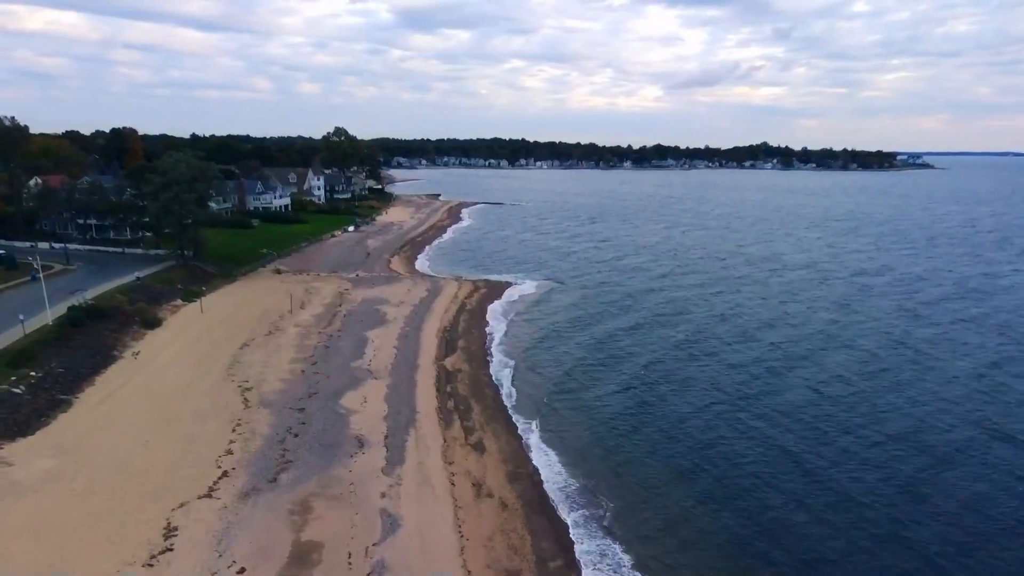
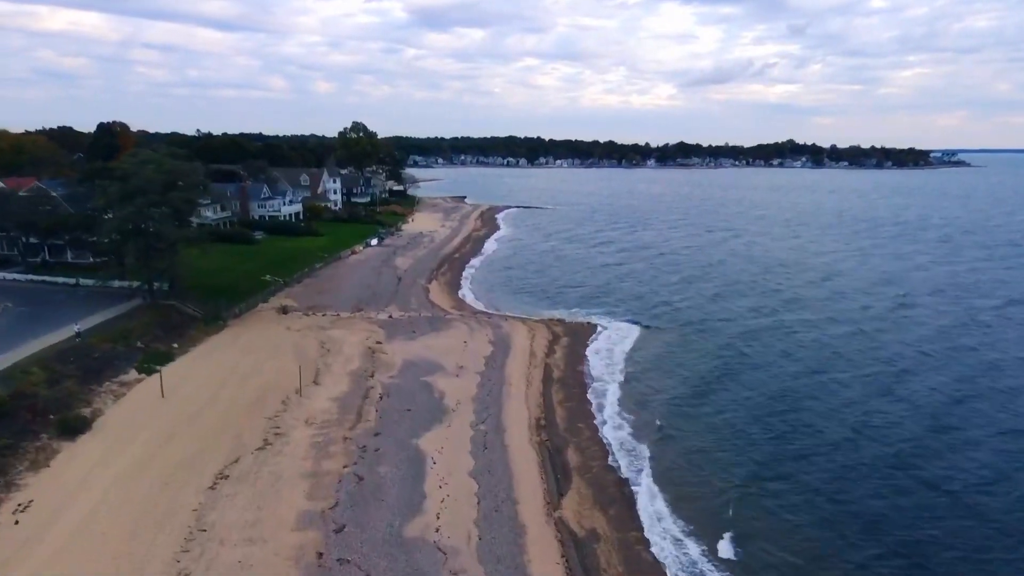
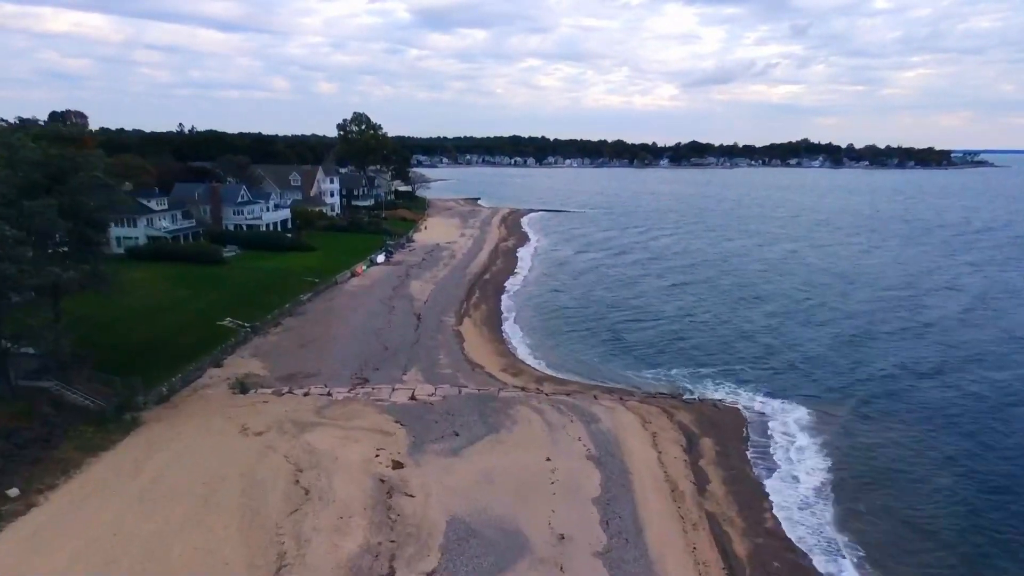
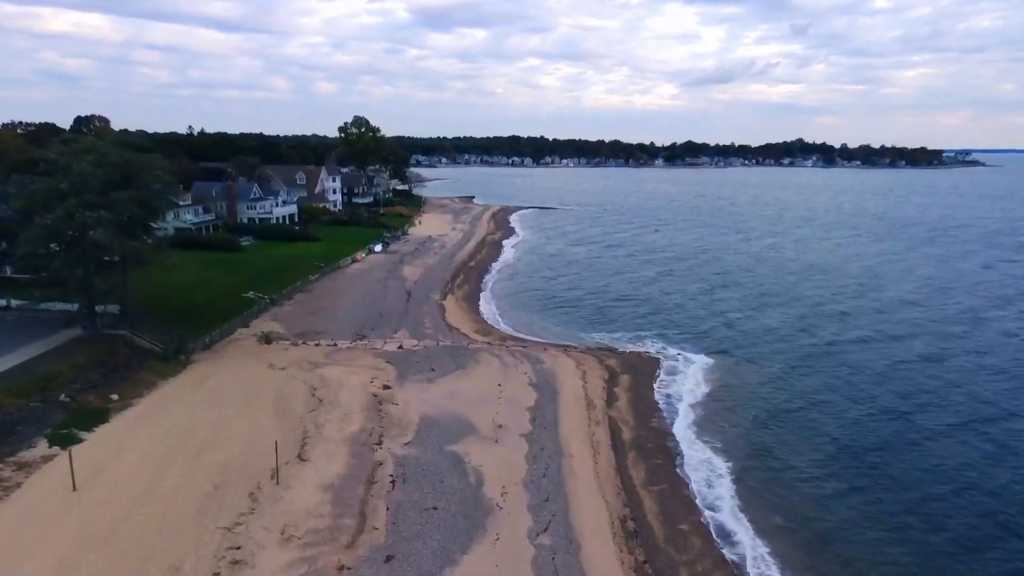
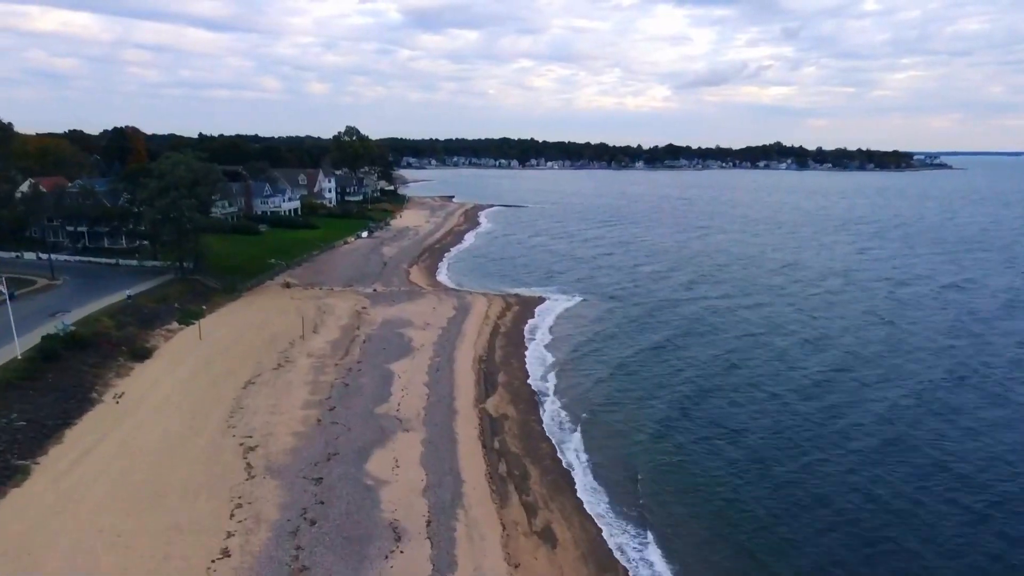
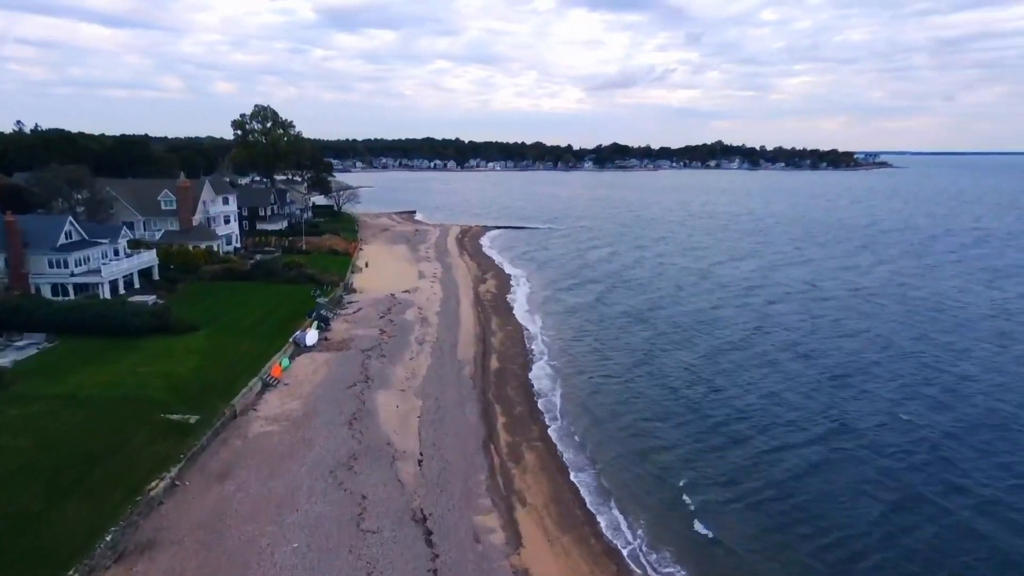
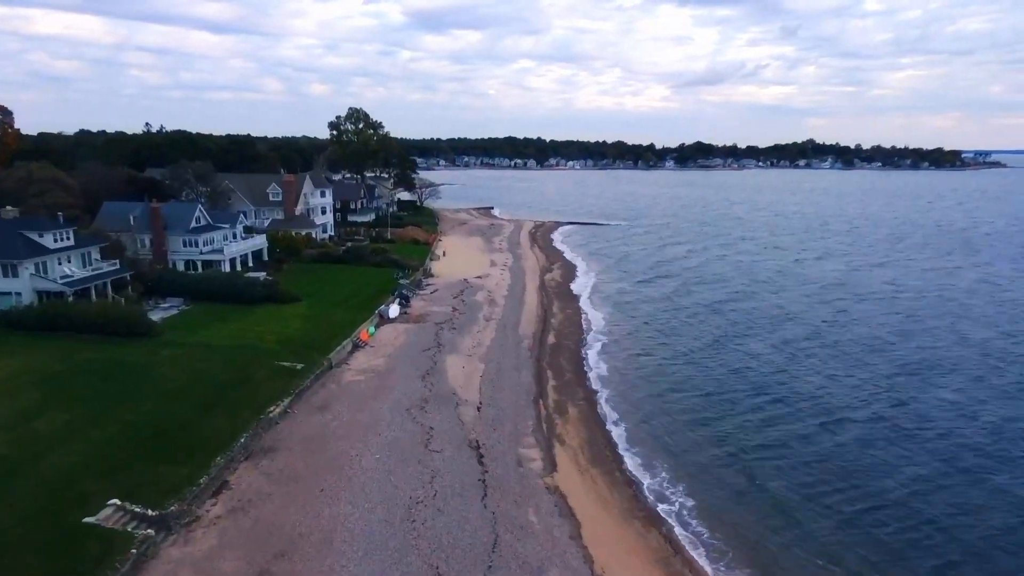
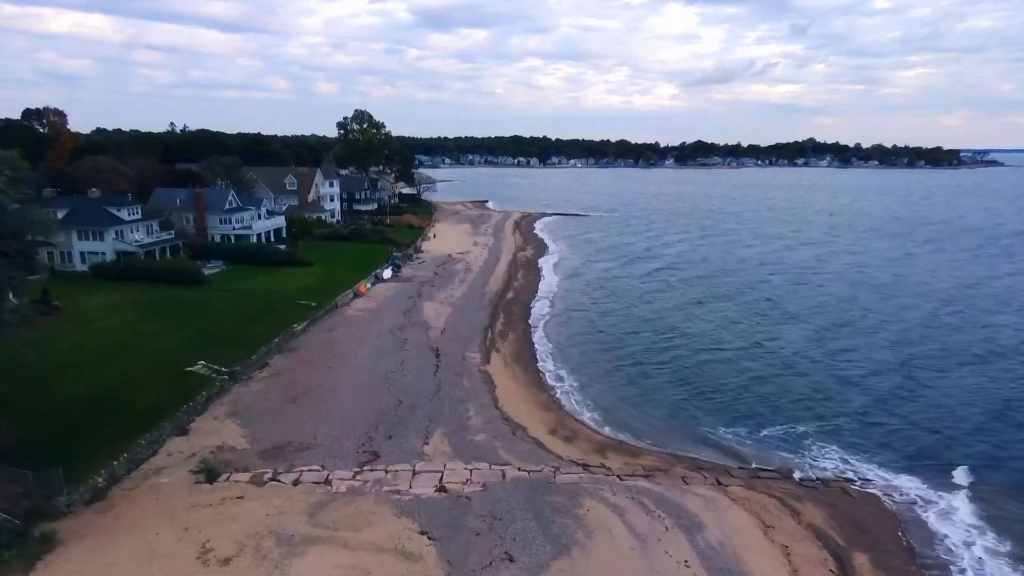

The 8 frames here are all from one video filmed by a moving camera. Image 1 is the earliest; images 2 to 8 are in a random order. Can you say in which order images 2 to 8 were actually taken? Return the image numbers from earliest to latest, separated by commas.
5, 2, 4, 3, 8, 7, 6
